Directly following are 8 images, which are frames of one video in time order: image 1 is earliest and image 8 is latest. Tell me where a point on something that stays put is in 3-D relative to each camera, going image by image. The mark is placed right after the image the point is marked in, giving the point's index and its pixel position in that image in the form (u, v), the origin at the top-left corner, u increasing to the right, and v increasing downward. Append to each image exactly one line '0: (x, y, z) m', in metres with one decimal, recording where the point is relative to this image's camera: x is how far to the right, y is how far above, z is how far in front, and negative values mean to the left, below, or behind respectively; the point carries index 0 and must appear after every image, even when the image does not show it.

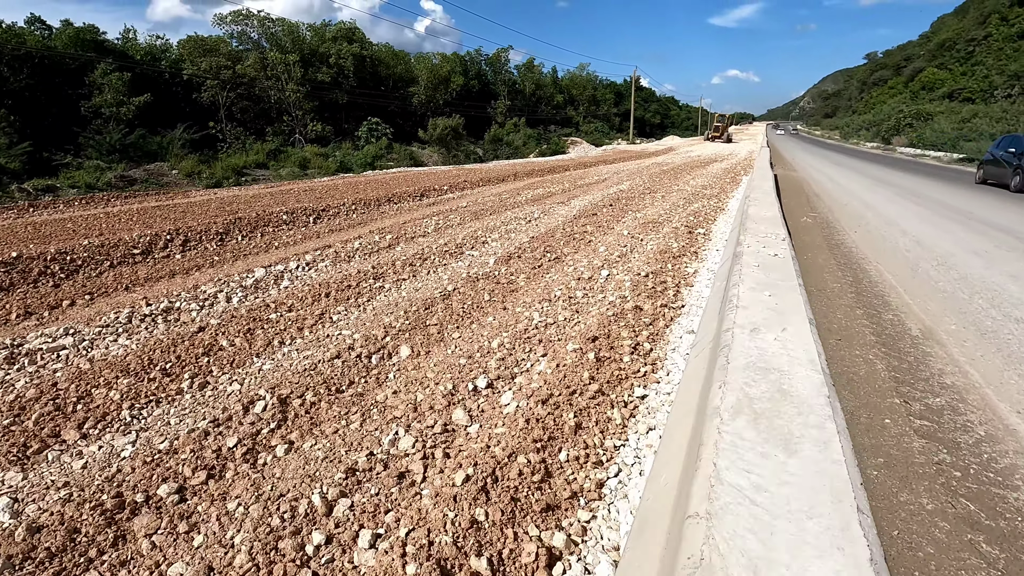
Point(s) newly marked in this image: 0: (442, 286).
0: (-0.7, 0.0, +4.9) m
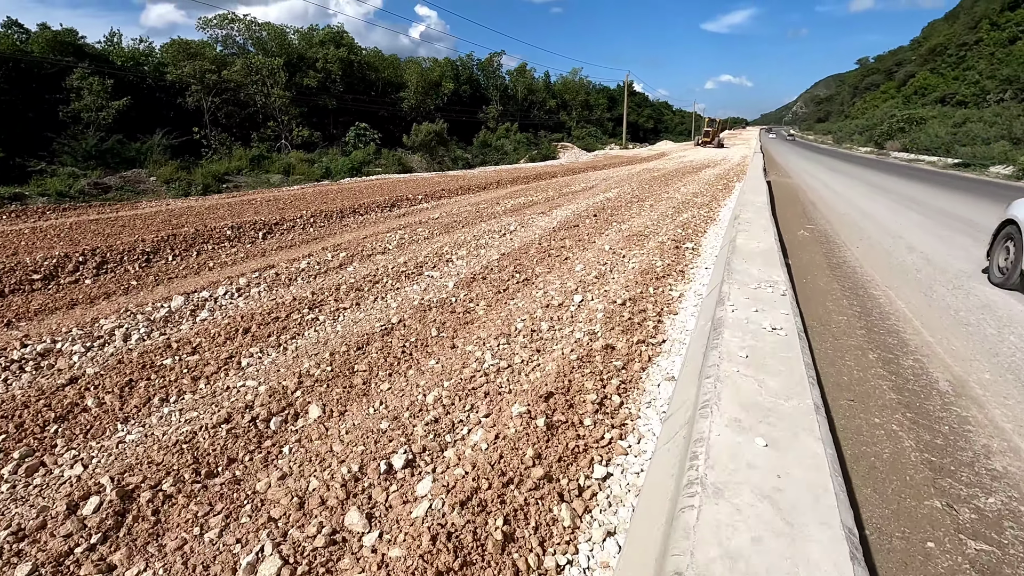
0: (-1.0, -0.2, +4.3) m
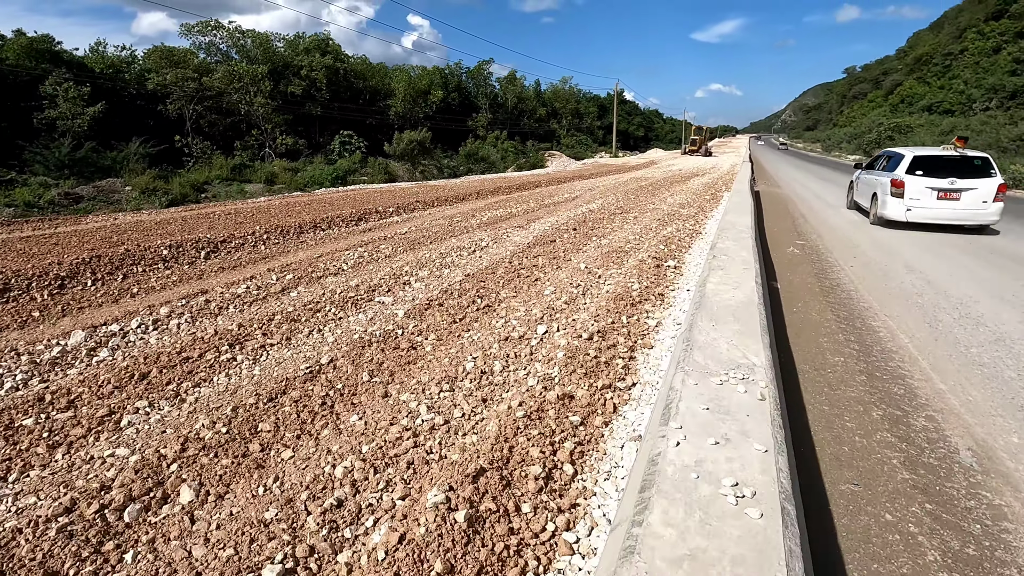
0: (-1.4, -0.5, +3.7) m
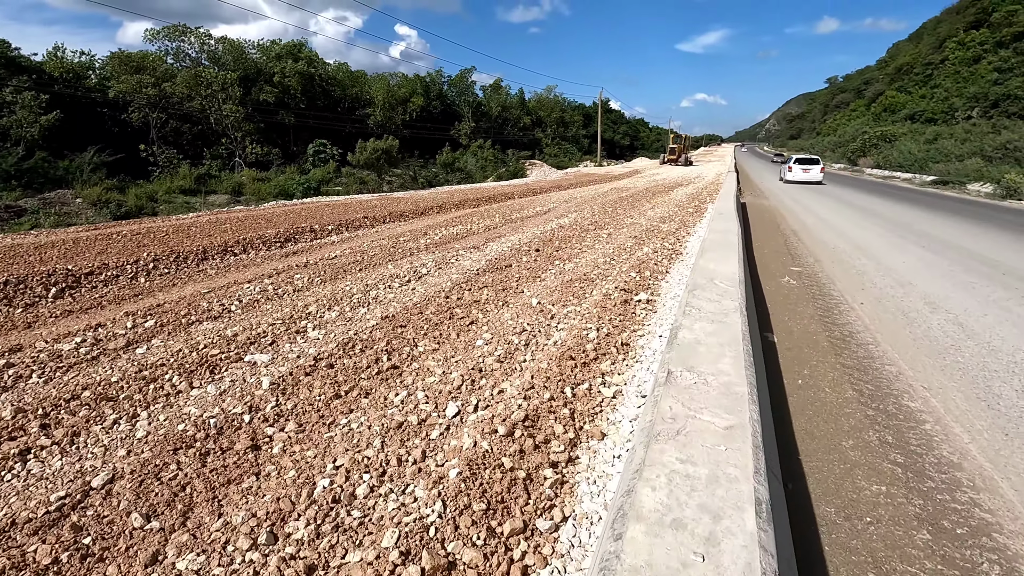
0: (-1.9, -0.8, +2.5) m
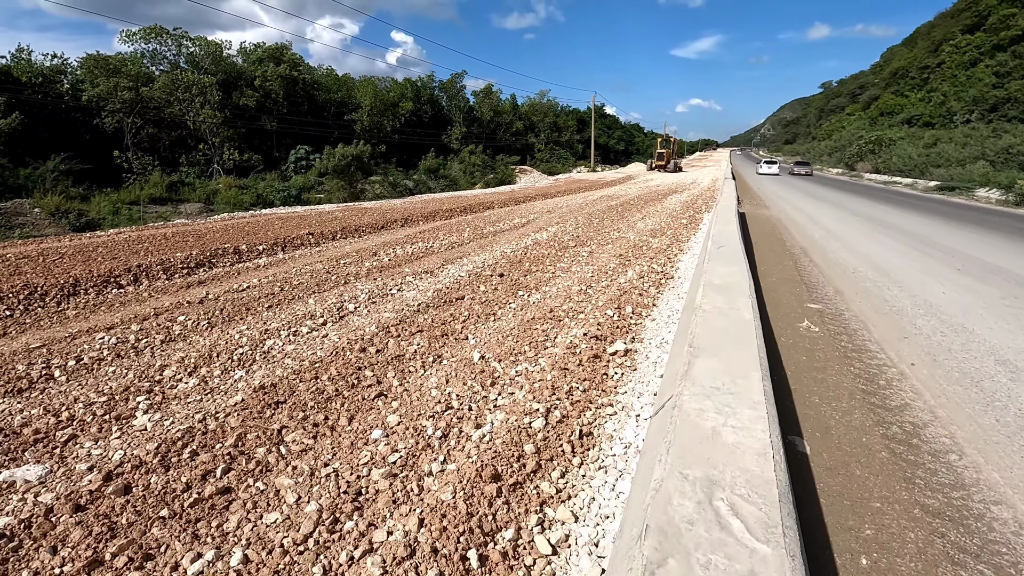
0: (-2.4, -1.2, +1.2) m
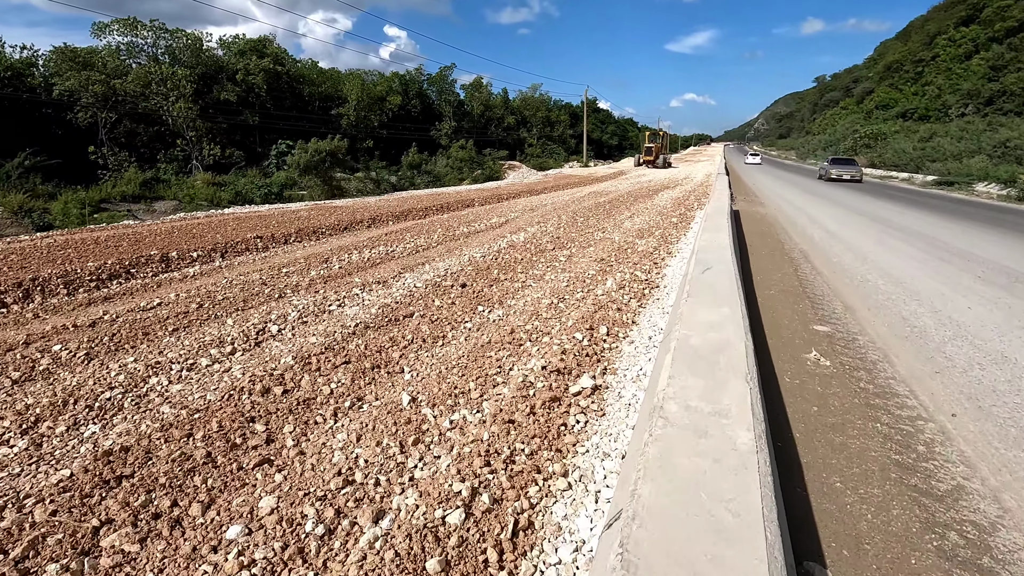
0: (-2.8, -1.4, +0.3) m
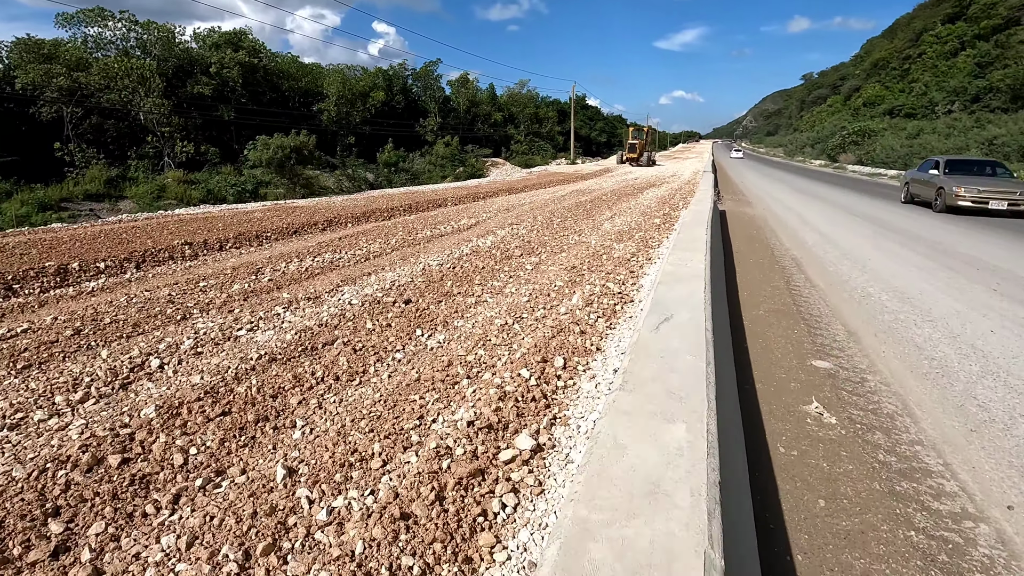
0: (-3.1, -1.6, -0.5) m
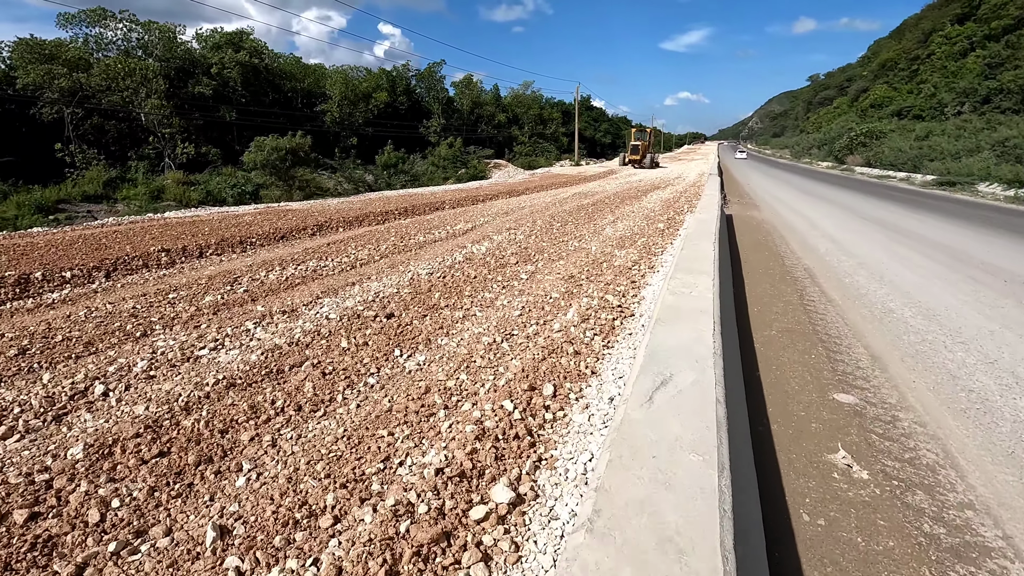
0: (-3.3, -1.7, -0.9) m
